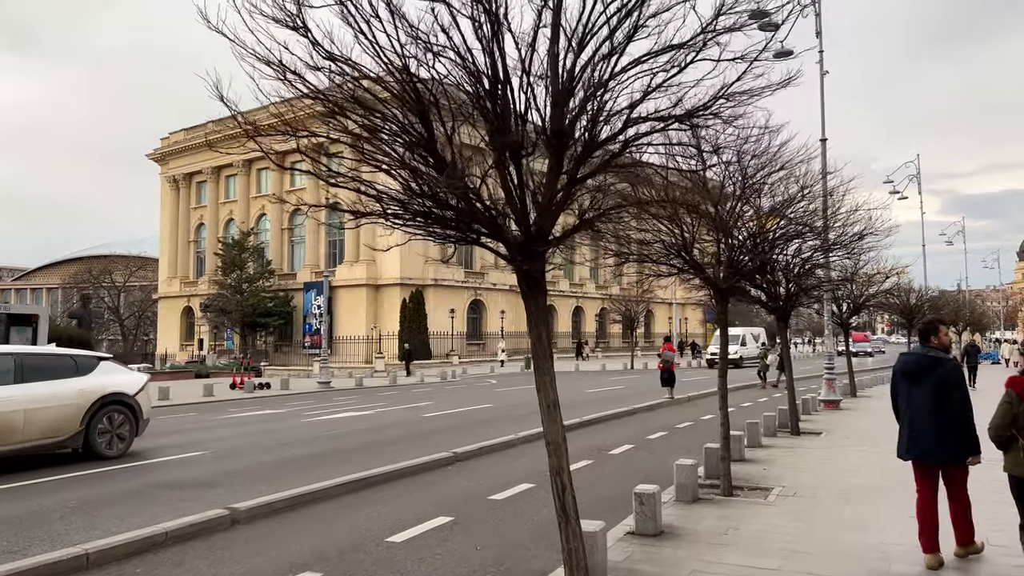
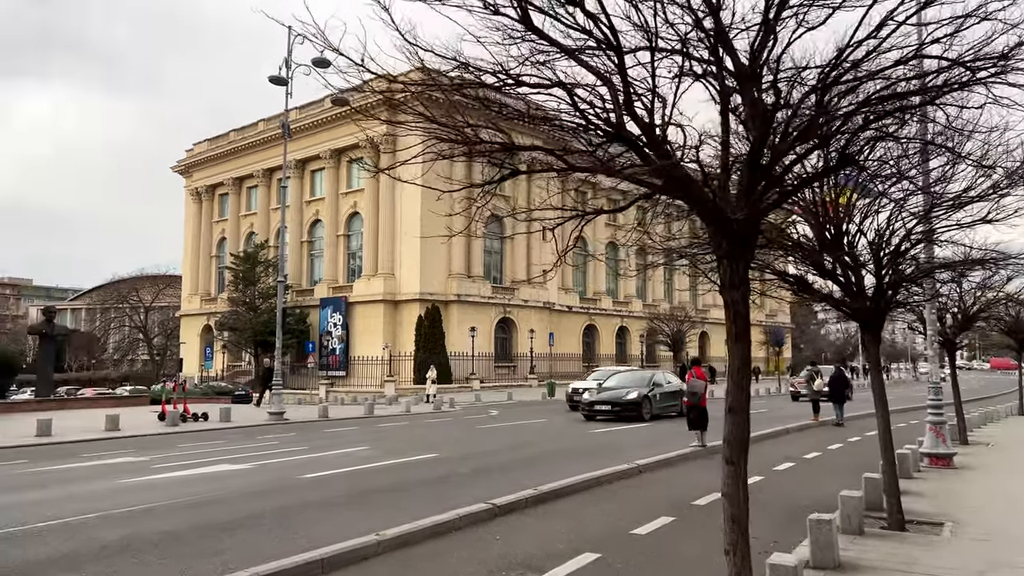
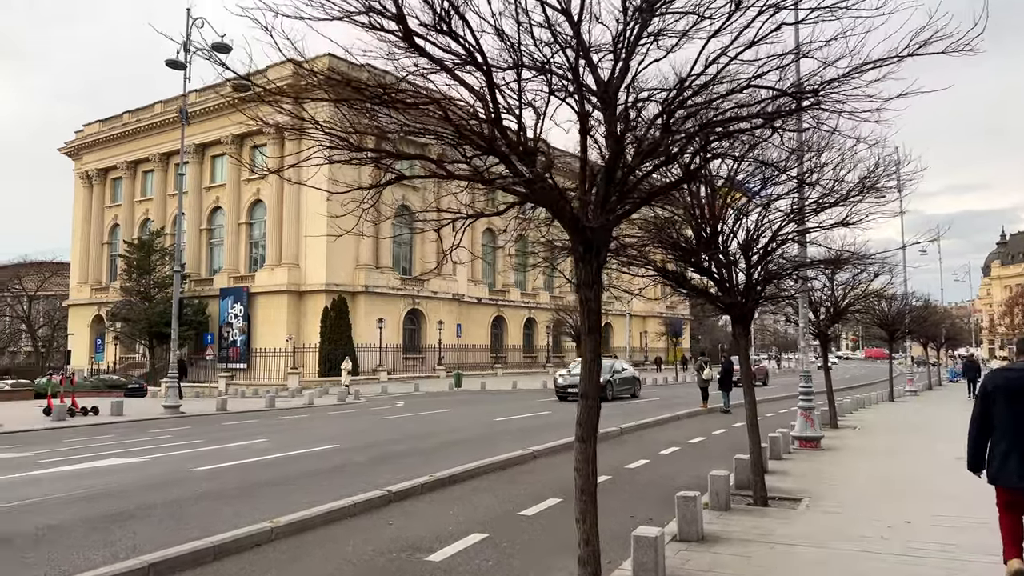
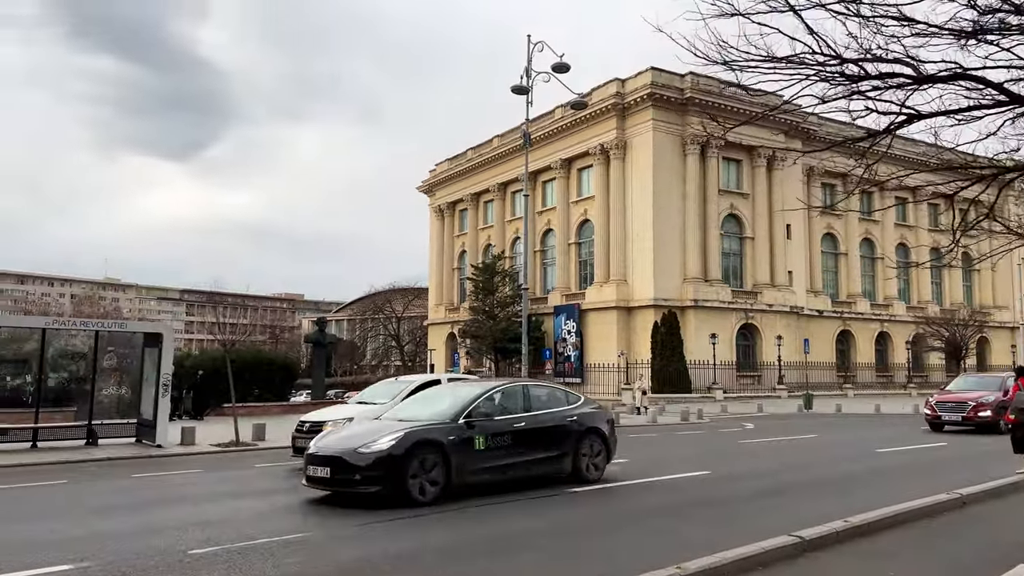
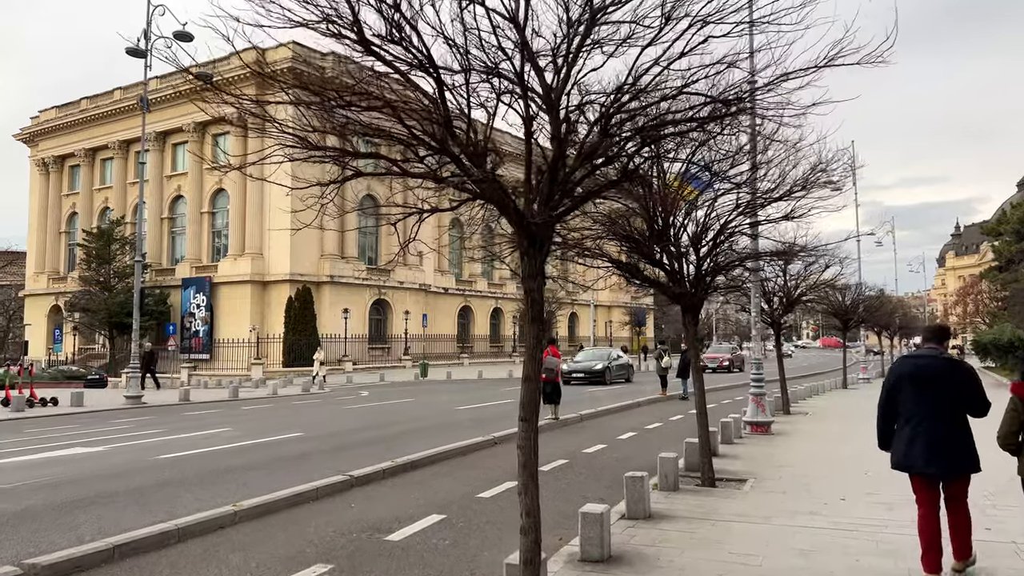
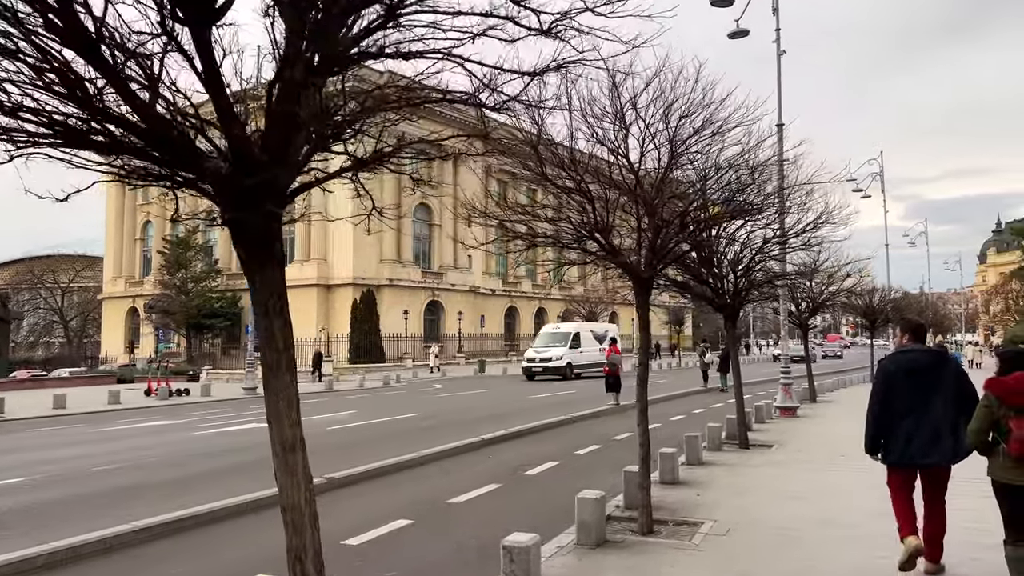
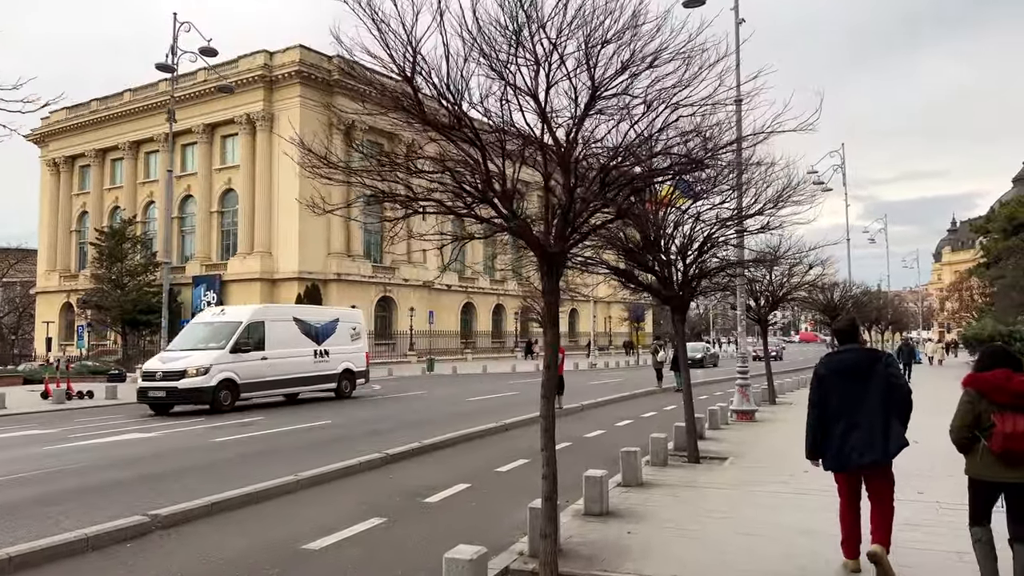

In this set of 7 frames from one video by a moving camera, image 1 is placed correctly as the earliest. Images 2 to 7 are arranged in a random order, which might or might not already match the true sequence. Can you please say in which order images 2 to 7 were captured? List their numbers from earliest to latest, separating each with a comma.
6, 7, 5, 3, 2, 4
